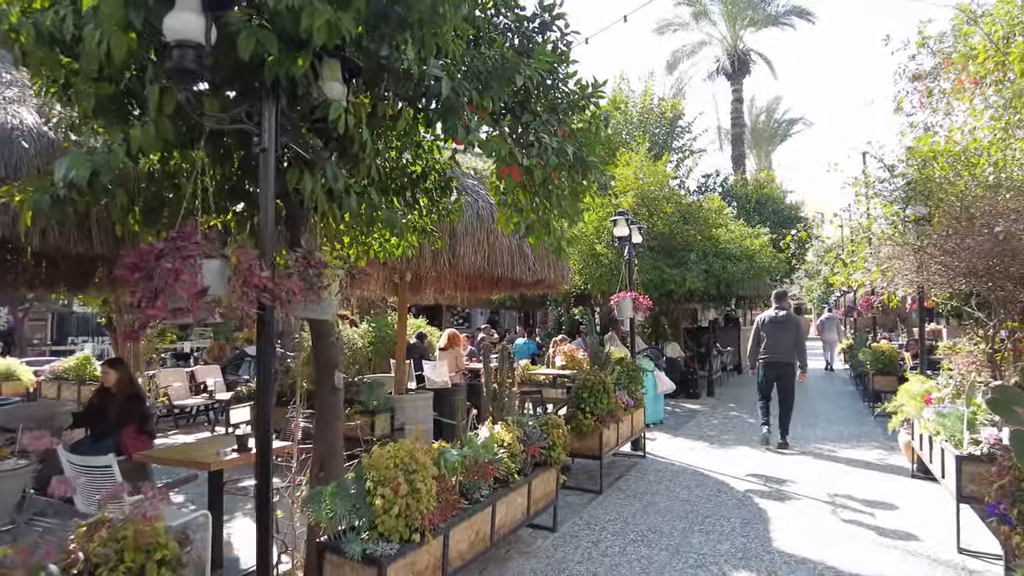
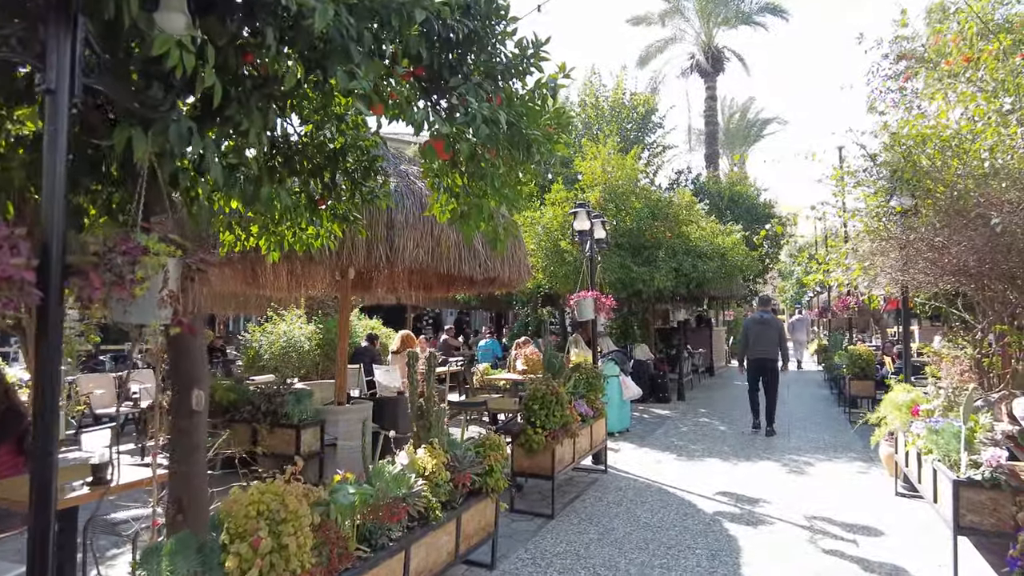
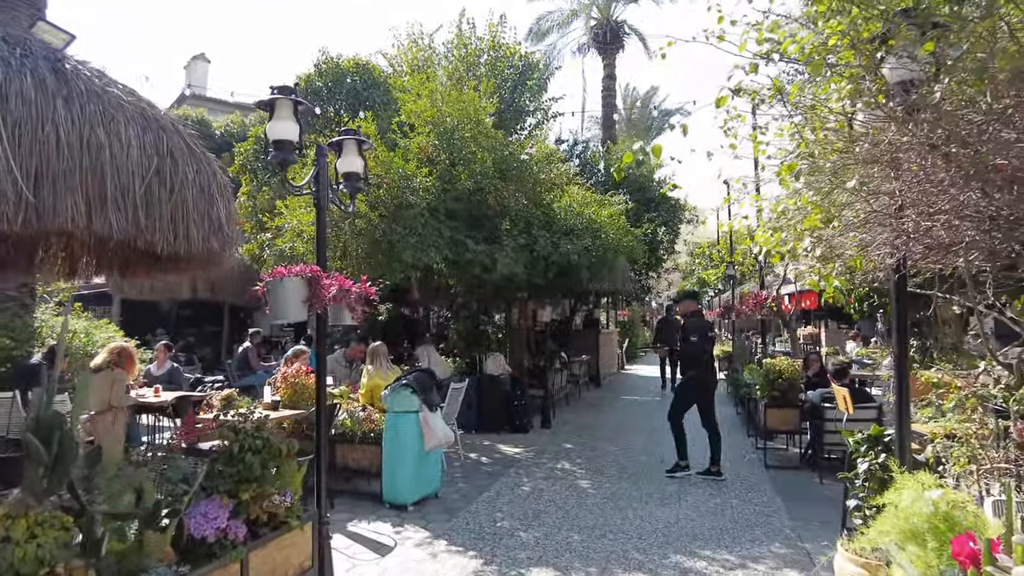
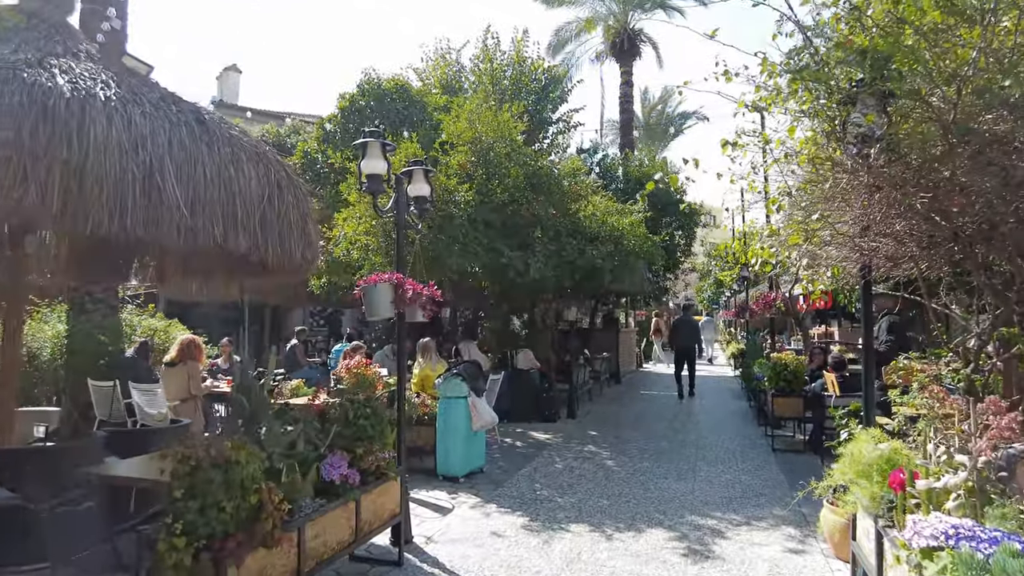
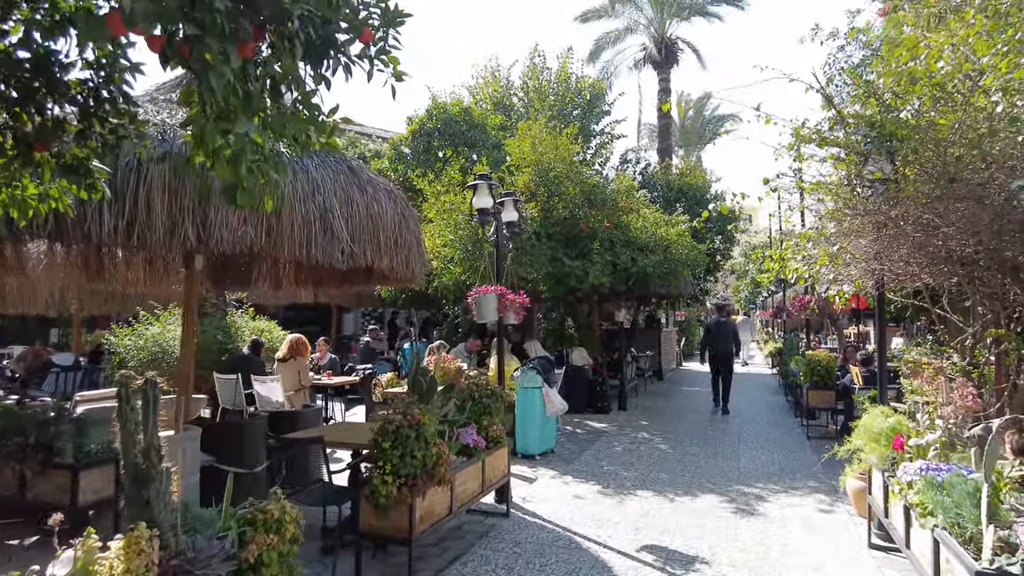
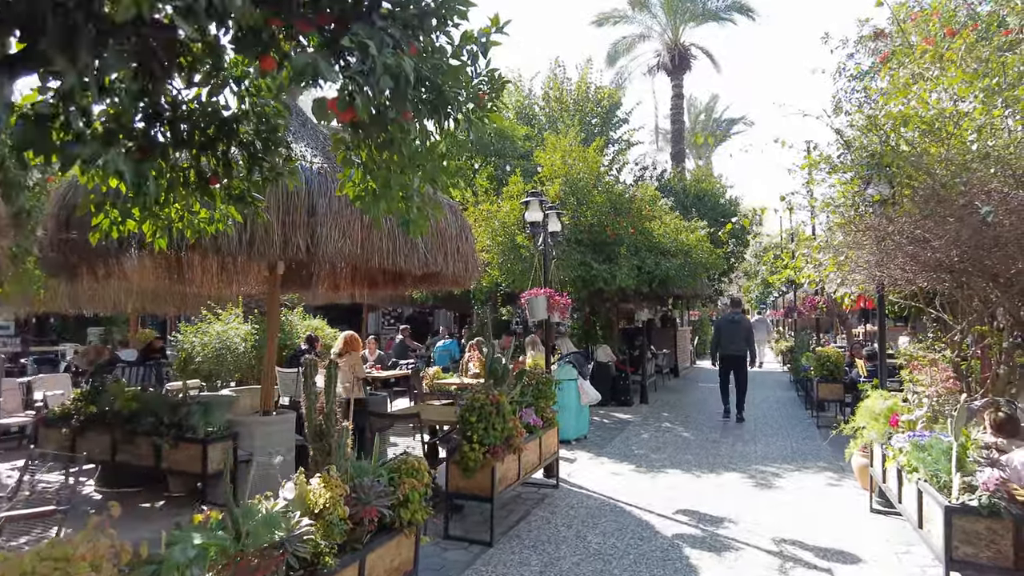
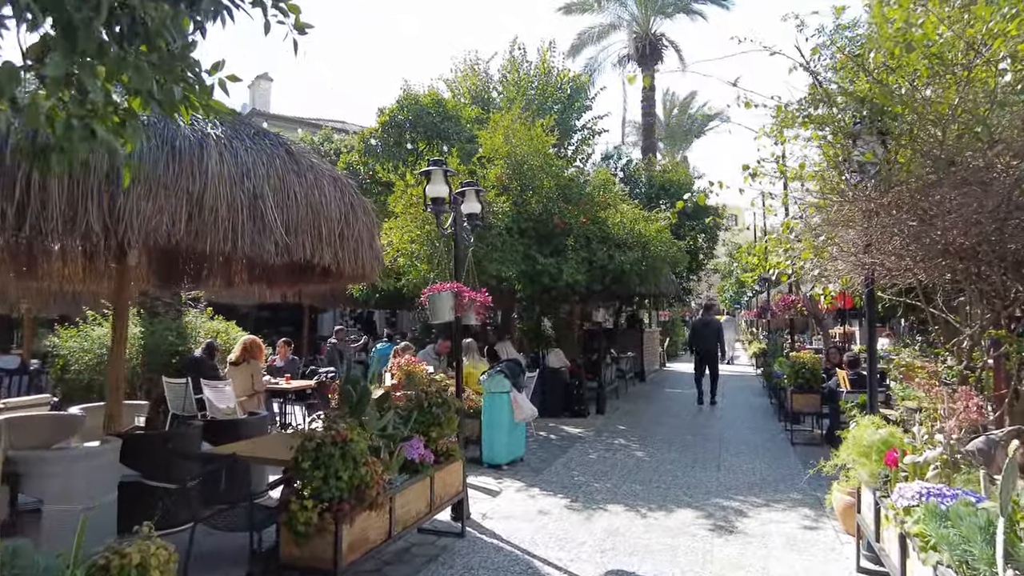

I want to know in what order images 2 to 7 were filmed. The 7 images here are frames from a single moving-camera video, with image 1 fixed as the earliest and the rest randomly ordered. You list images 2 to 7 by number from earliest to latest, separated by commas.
2, 6, 5, 7, 4, 3
